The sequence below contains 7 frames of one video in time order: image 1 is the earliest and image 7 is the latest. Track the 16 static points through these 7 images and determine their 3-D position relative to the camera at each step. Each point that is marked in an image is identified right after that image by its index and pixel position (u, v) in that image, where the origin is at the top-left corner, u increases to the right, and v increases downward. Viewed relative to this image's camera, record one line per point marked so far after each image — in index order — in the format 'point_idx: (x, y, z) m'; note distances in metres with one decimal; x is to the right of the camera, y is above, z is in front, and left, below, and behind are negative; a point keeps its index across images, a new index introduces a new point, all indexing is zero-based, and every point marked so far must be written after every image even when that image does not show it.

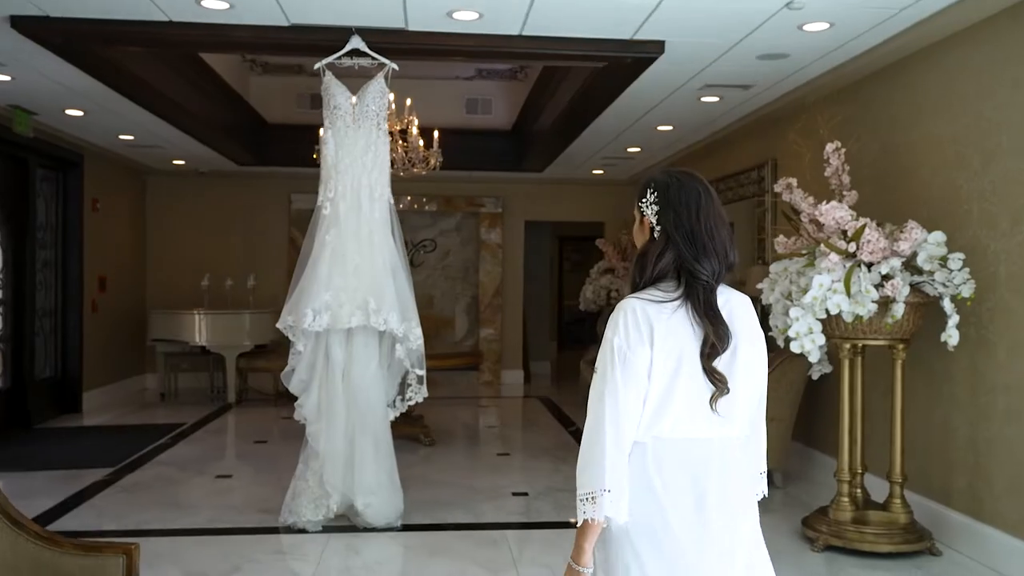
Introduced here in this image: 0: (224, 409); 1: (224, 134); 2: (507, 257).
0: (-2.5, -1.1, +7.6) m
1: (-2.4, +1.3, +7.2) m
2: (-0.1, +0.3, +9.4) m
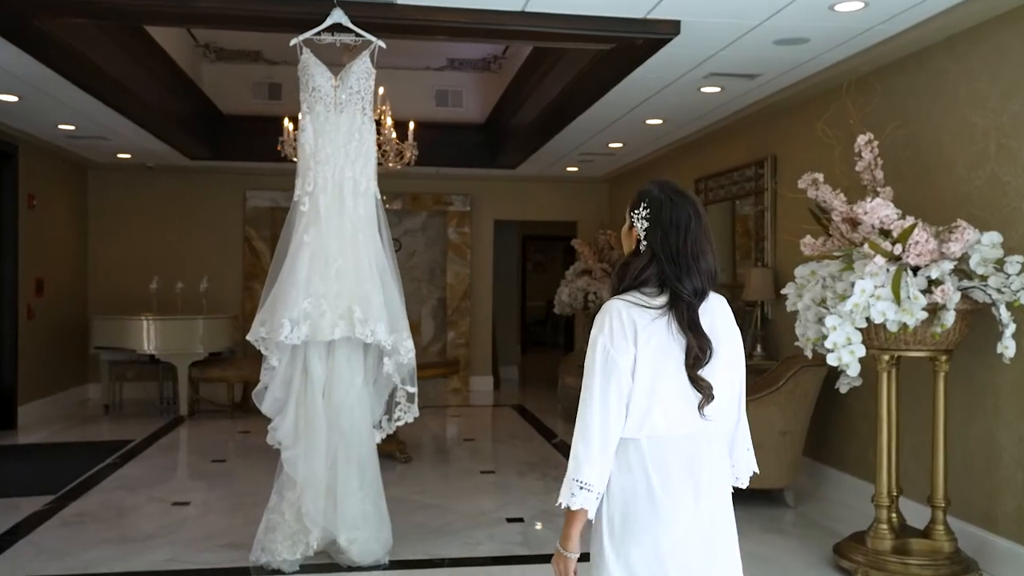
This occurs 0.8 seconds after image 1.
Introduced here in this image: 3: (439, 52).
0: (-2.7, -1.1, +7.0) m
1: (-2.6, +1.2, +6.6) m
2: (-0.4, +0.3, +8.9) m
3: (-0.6, +1.9, +6.9) m
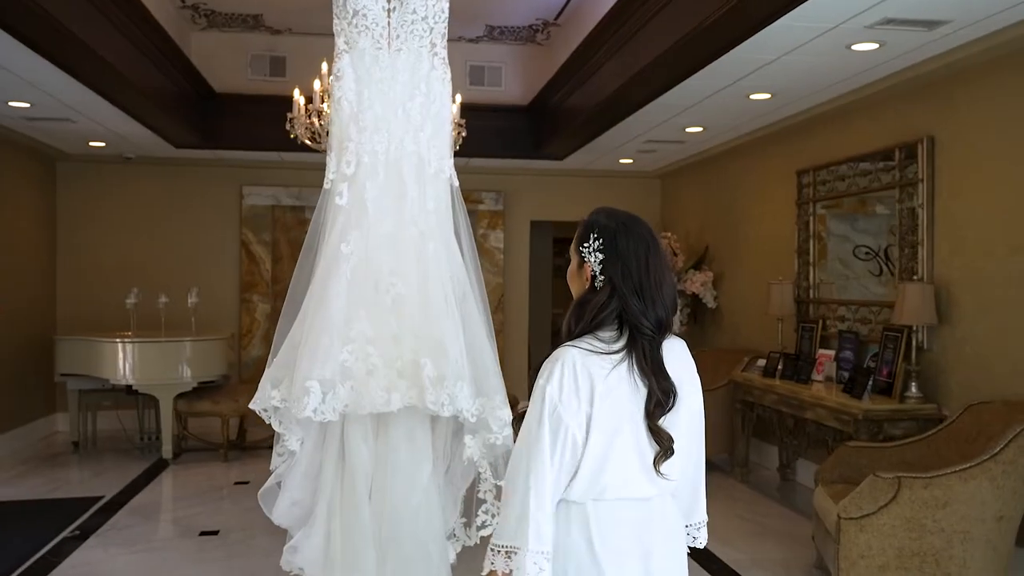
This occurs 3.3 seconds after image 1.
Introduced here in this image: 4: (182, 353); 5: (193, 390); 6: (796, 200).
0: (-2.4, -1.2, +5.8) m
1: (-2.2, +1.1, +5.4) m
2: (0.0, +0.2, +7.7) m
3: (-0.2, +1.8, +5.7) m
4: (-2.2, -0.4, +5.8) m
5: (-2.3, -0.7, +6.2) m
6: (+1.9, +0.6, +5.7) m
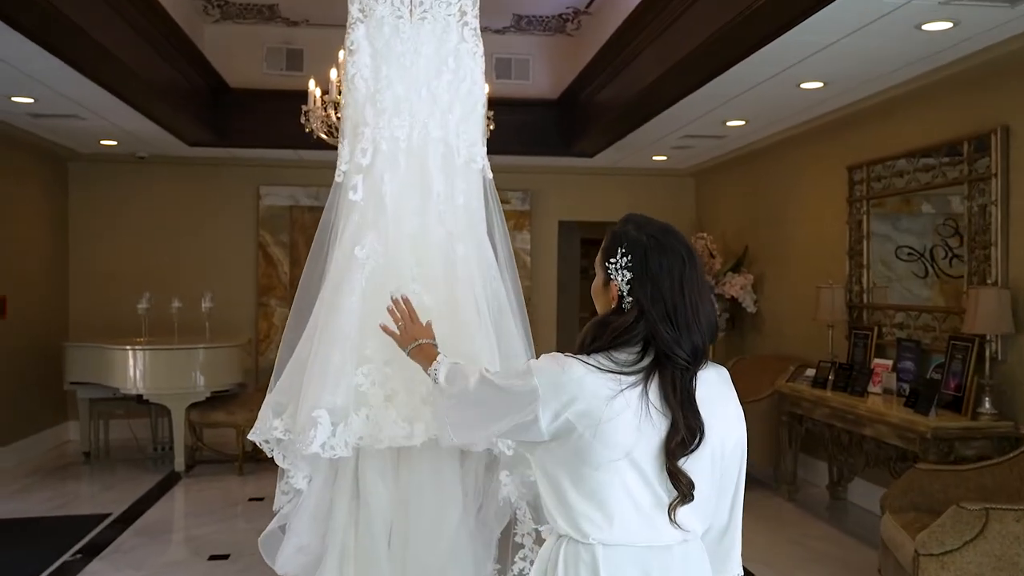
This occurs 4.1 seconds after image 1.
0: (-2.2, -1.3, +5.6) m
1: (-2.0, +1.1, +5.1) m
2: (+0.2, +0.2, +7.4) m
3: (0.0, +1.8, +5.4) m
4: (-2.0, -0.5, +5.5) m
5: (-2.1, -0.8, +5.9) m
6: (+2.1, +0.5, +5.3) m
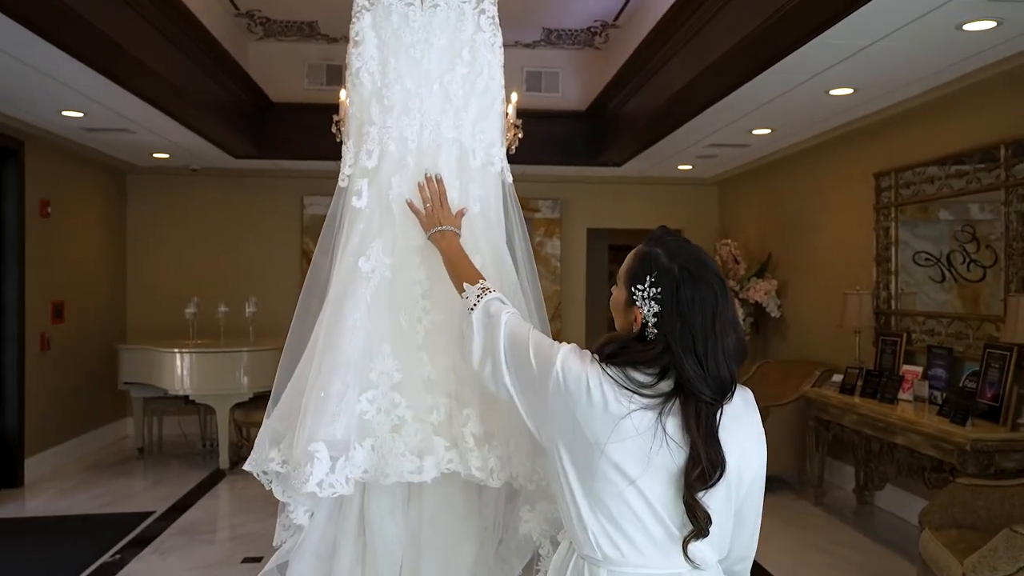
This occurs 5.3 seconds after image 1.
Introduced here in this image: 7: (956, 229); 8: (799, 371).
0: (-2.0, -1.3, +5.8) m
1: (-1.9, +1.1, +5.4) m
2: (+0.5, +0.1, +7.6) m
3: (+0.1, +1.7, +5.6) m
4: (-1.8, -0.5, +5.8) m
5: (-1.9, -0.8, +6.2) m
6: (+2.2, +0.5, +5.3) m
7: (+2.4, +0.3, +4.6) m
8: (+1.9, -0.6, +5.8) m
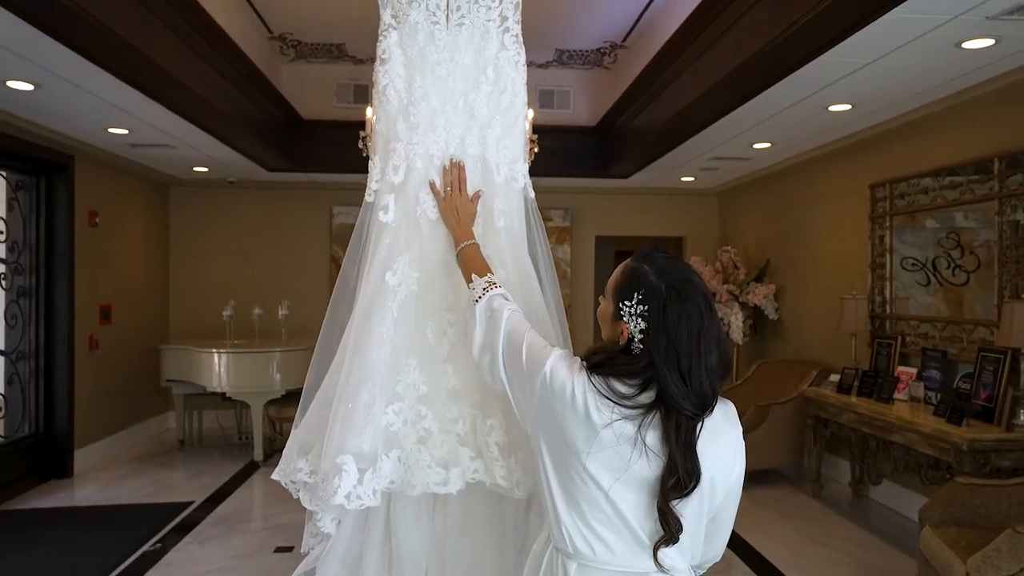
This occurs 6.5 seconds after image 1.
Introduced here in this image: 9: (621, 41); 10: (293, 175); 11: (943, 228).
0: (-1.9, -1.3, +6.2) m
1: (-1.8, +1.1, +5.9) m
2: (+0.7, +0.1, +7.9) m
3: (+0.3, +1.7, +6.0) m
4: (-1.7, -0.5, +6.2) m
5: (-1.7, -0.8, +6.6) m
6: (+2.3, +0.5, +5.7) m
7: (+2.4, +0.3, +4.9) m
8: (+2.0, -0.6, +6.1) m
9: (+0.7, +1.7, +5.9) m
10: (-1.8, +0.9, +7.3) m
11: (+2.4, +0.3, +4.9) m
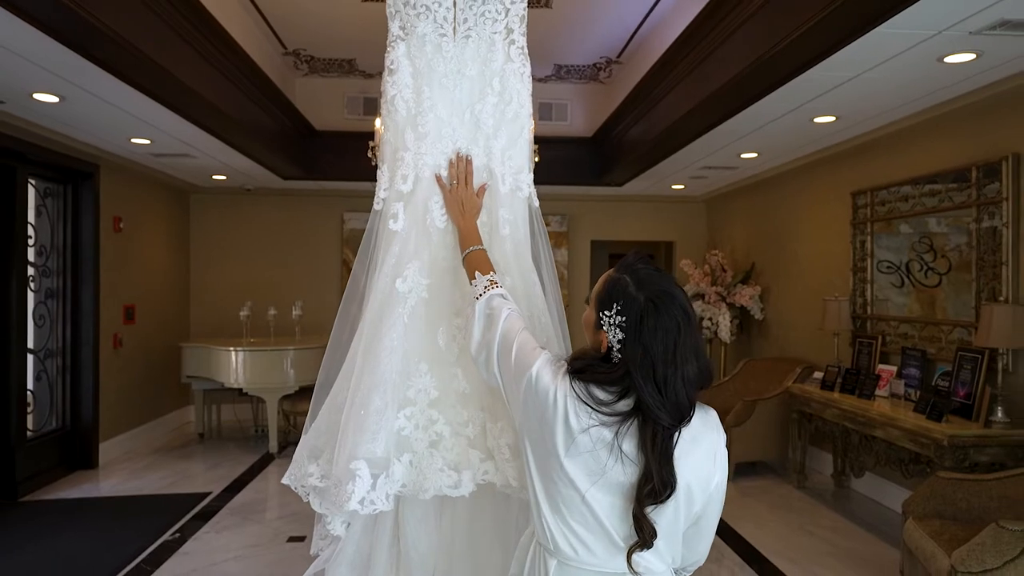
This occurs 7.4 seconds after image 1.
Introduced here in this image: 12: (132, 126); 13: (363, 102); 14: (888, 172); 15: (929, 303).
0: (-1.9, -1.3, +6.6) m
1: (-1.7, +1.0, +6.2) m
2: (+0.7, 0.0, +8.3) m
3: (+0.3, +1.7, +6.3) m
4: (-1.7, -0.5, +6.6) m
5: (-1.7, -0.8, +6.9) m
6: (+2.3, +0.5, +6.0) m
7: (+2.4, +0.3, +5.2) m
8: (+2.0, -0.6, +6.4) m
9: (+0.8, +1.7, +6.3) m
10: (-1.8, +0.9, +7.6) m
11: (+2.4, +0.3, +5.2) m
12: (-2.3, +1.0, +5.5) m
13: (-1.2, +1.5, +7.1) m
14: (+2.5, +0.8, +5.7) m
15: (+2.5, -0.1, +5.3) m
